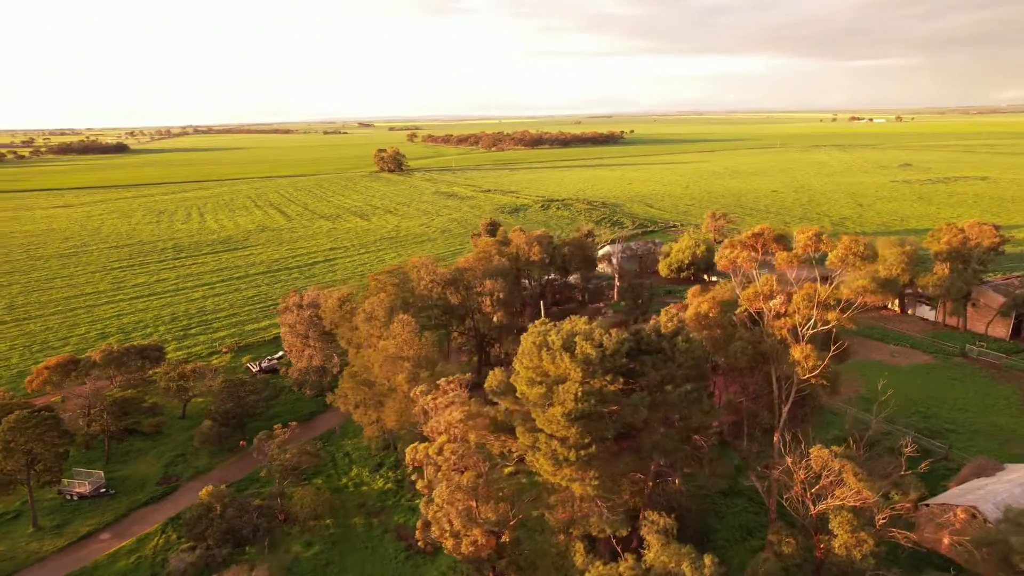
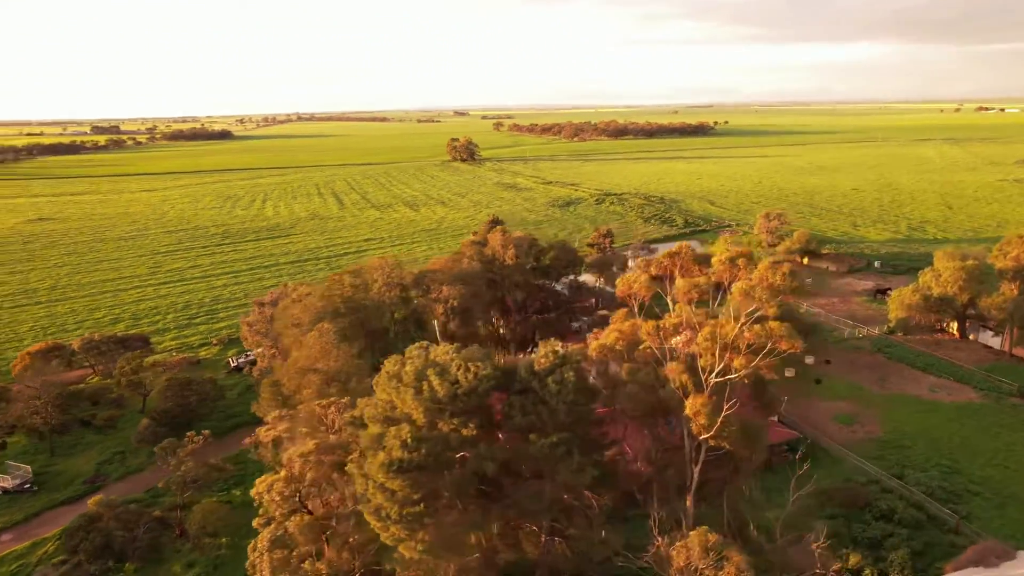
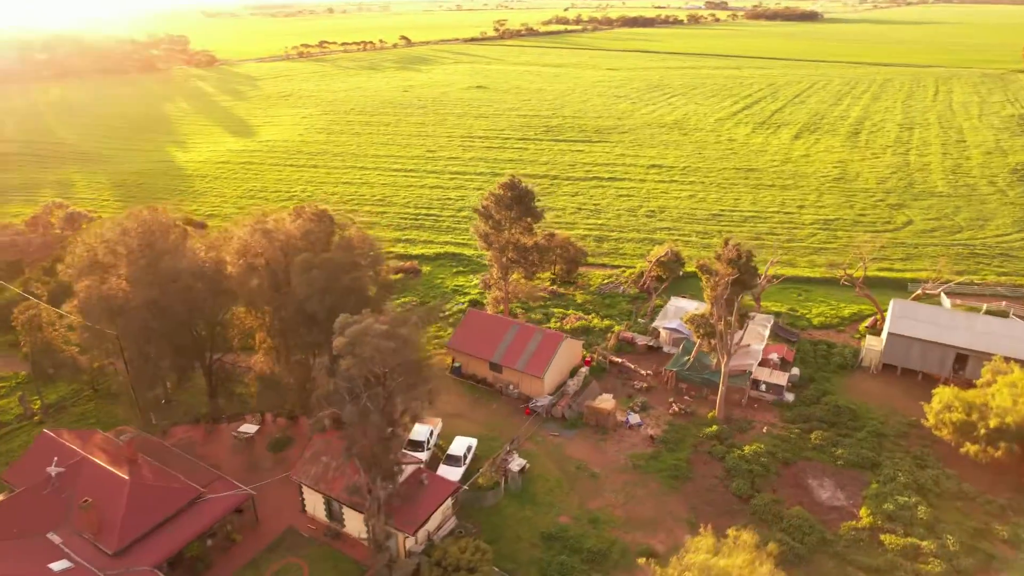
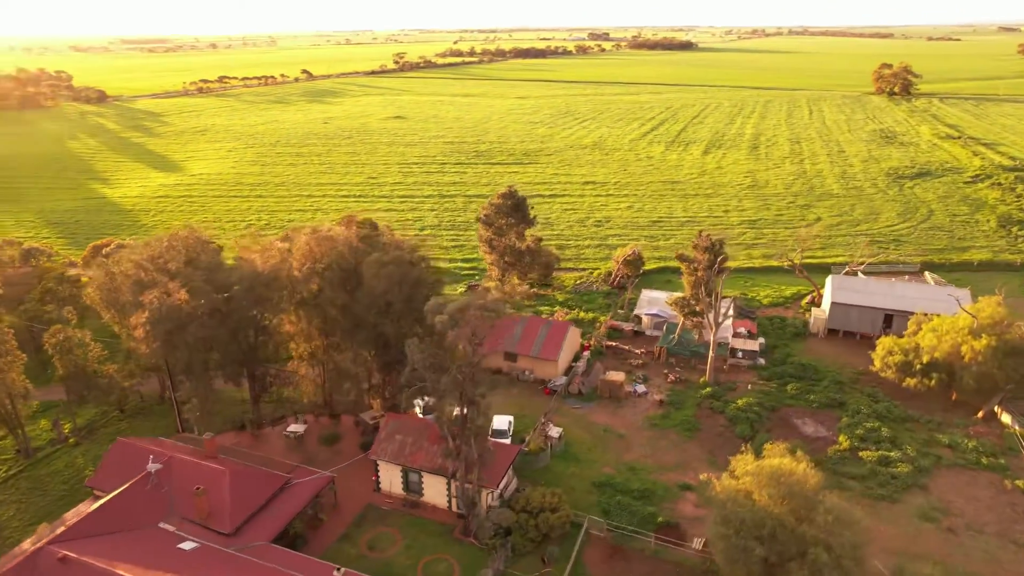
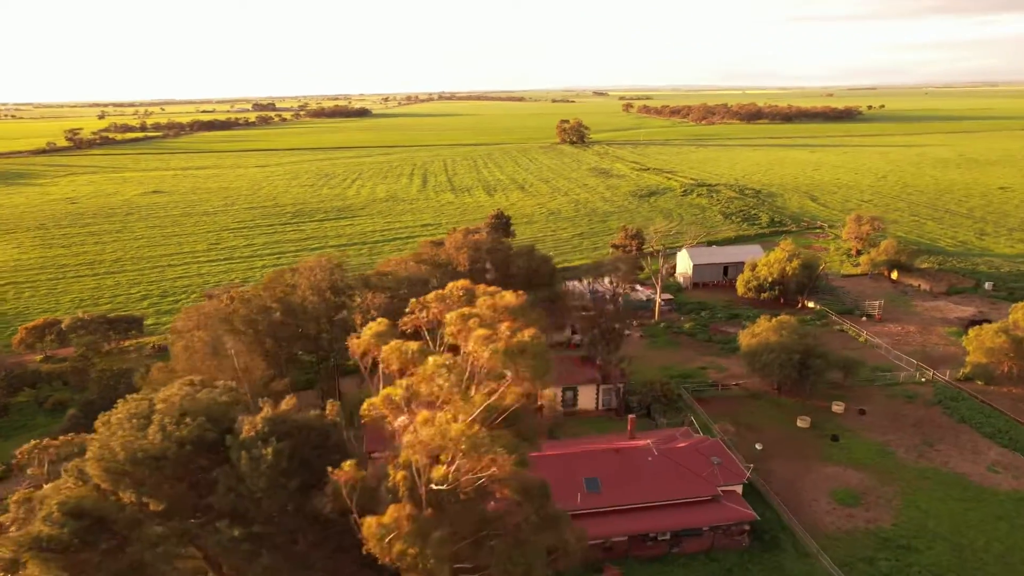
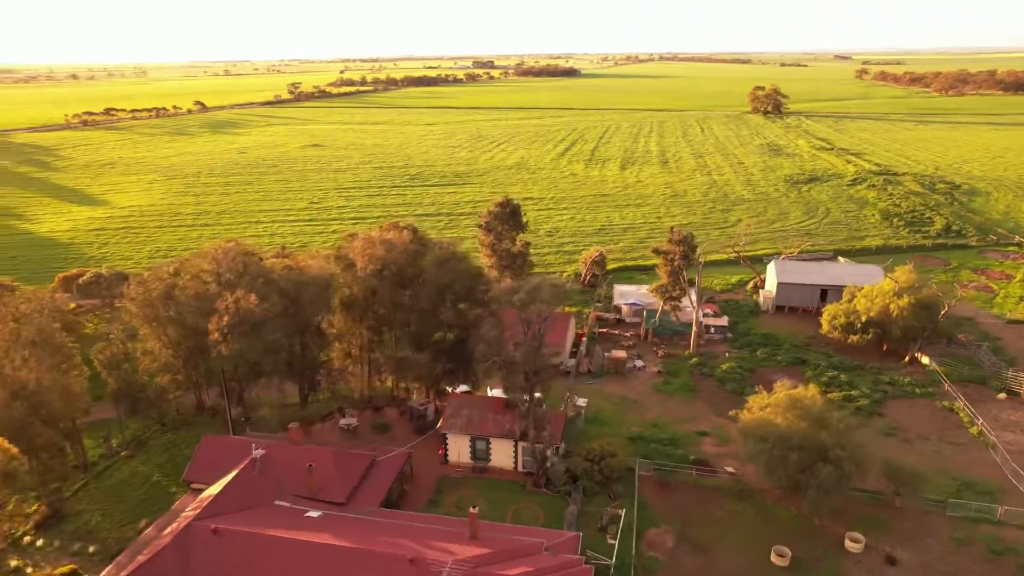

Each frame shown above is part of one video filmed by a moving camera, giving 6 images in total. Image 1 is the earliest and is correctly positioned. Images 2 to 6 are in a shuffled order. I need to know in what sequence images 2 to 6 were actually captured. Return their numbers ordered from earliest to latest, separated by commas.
2, 5, 6, 4, 3
